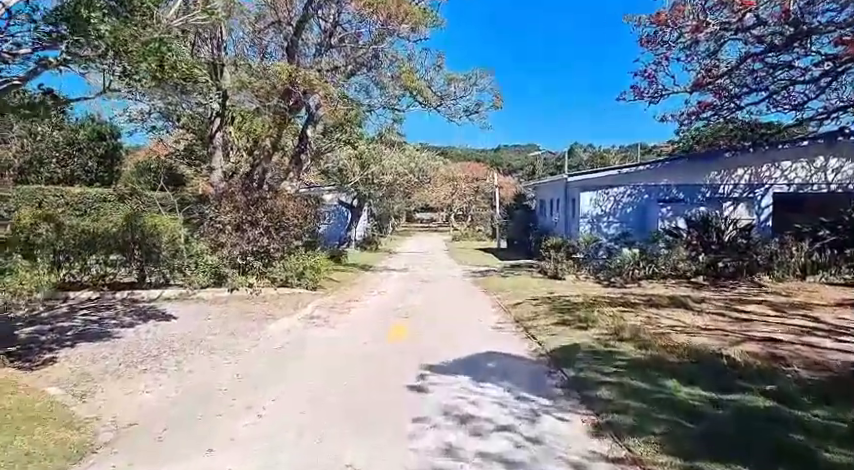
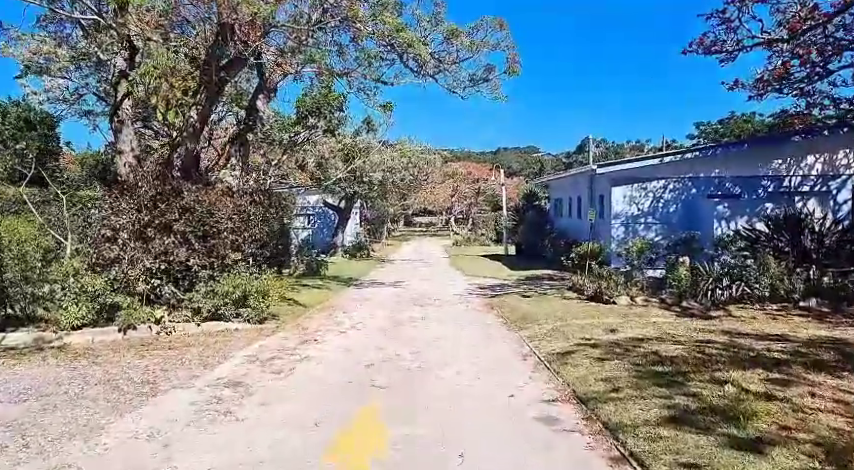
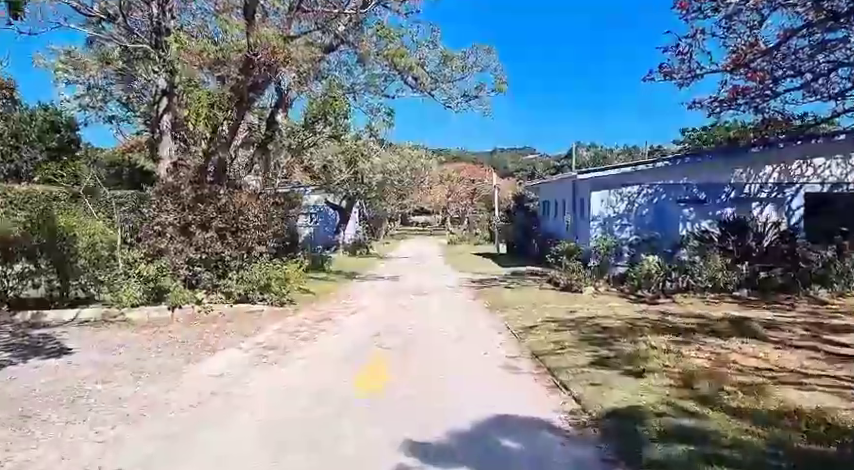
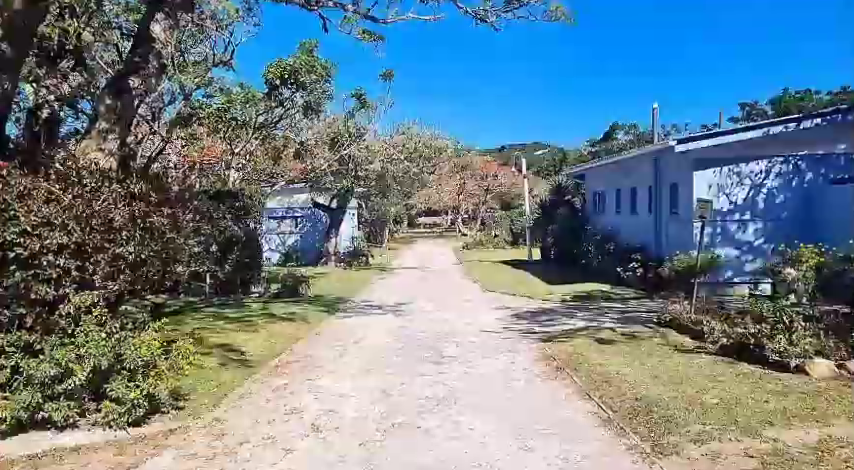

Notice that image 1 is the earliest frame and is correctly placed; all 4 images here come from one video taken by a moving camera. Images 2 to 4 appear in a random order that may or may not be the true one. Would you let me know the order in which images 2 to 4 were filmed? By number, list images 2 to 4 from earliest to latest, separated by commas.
3, 2, 4
